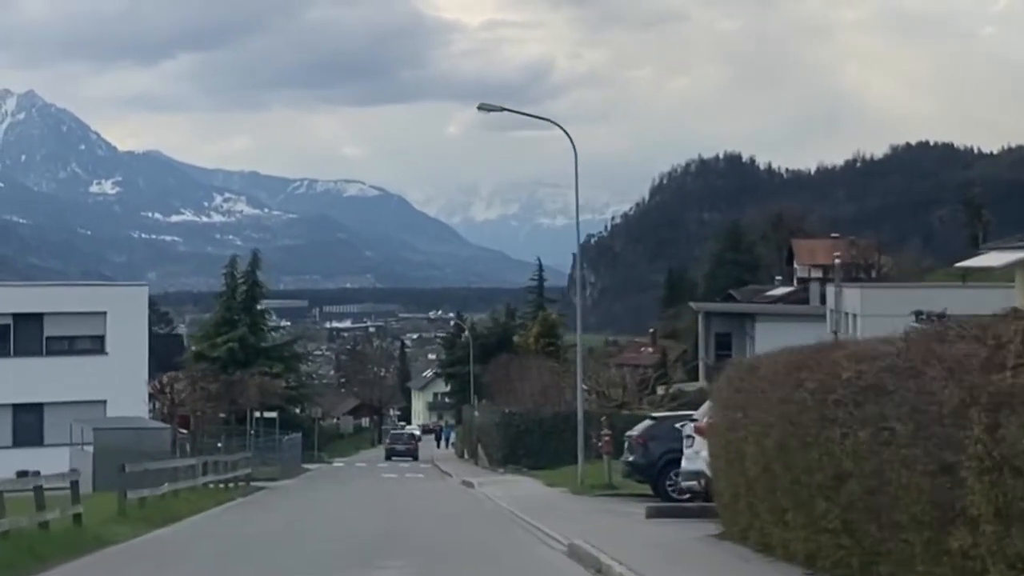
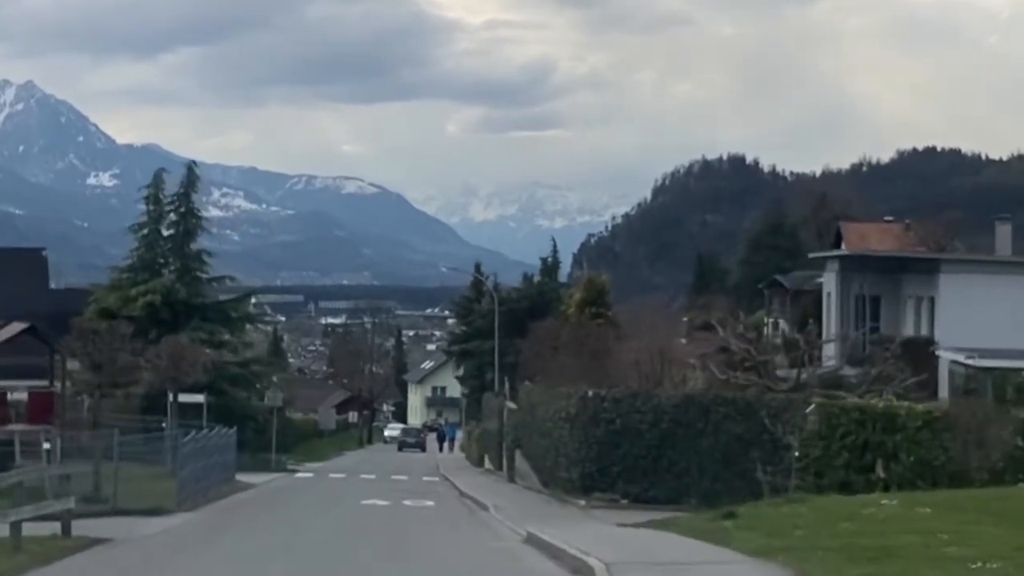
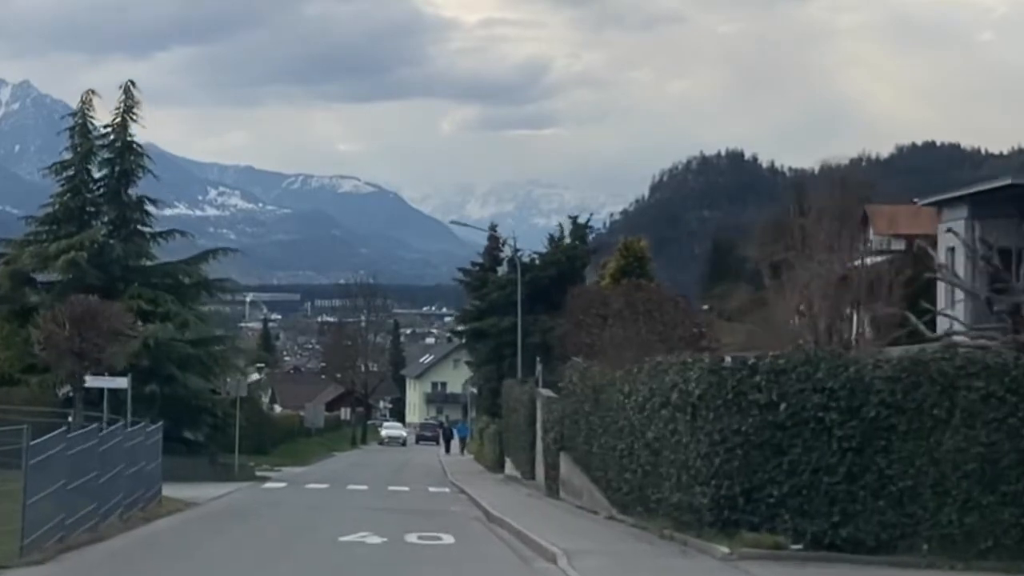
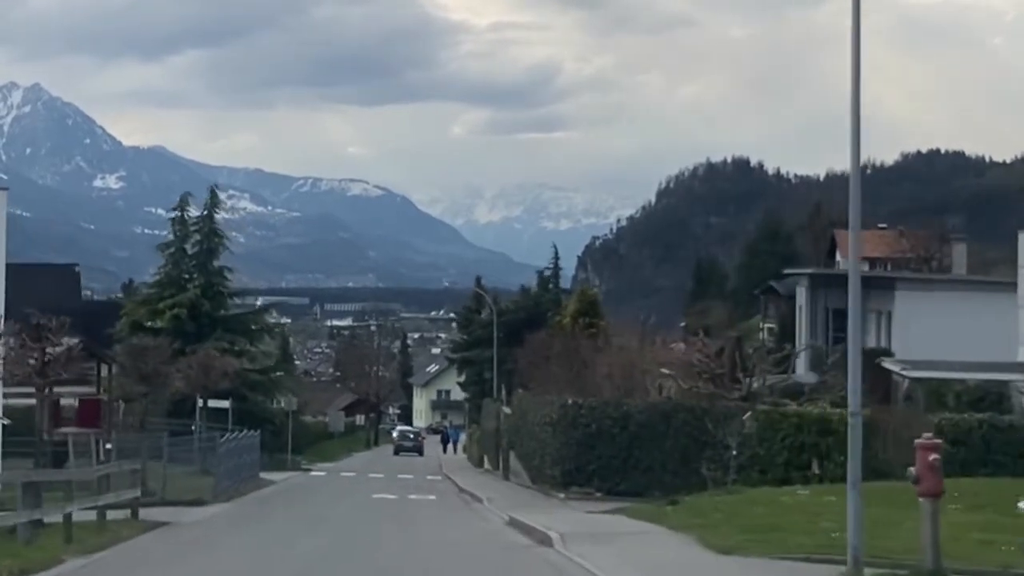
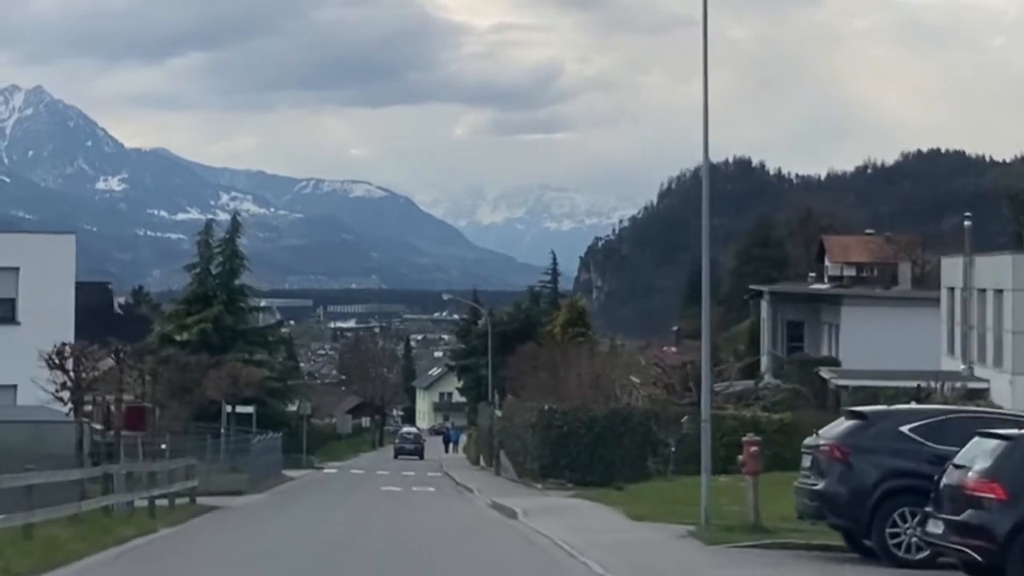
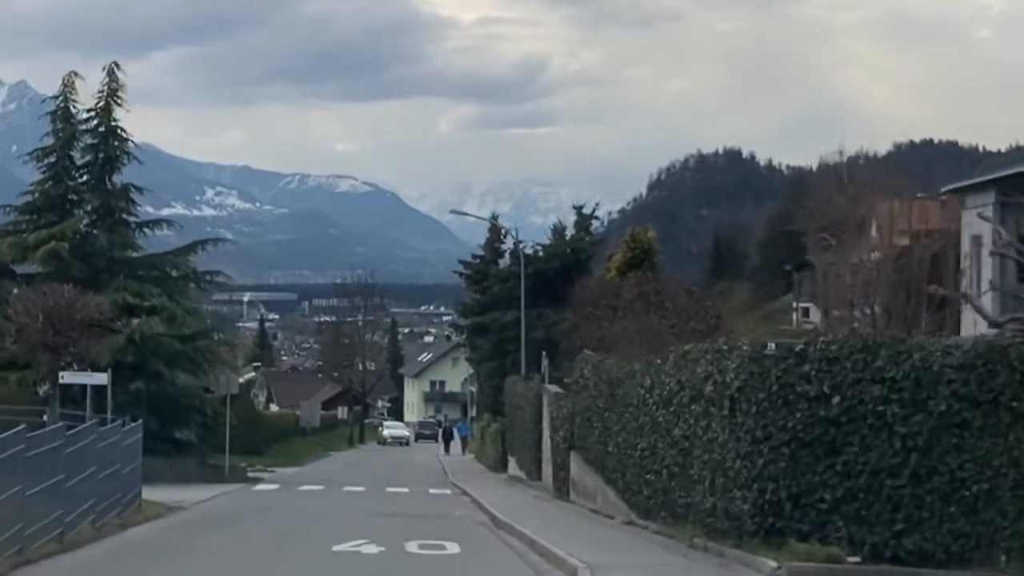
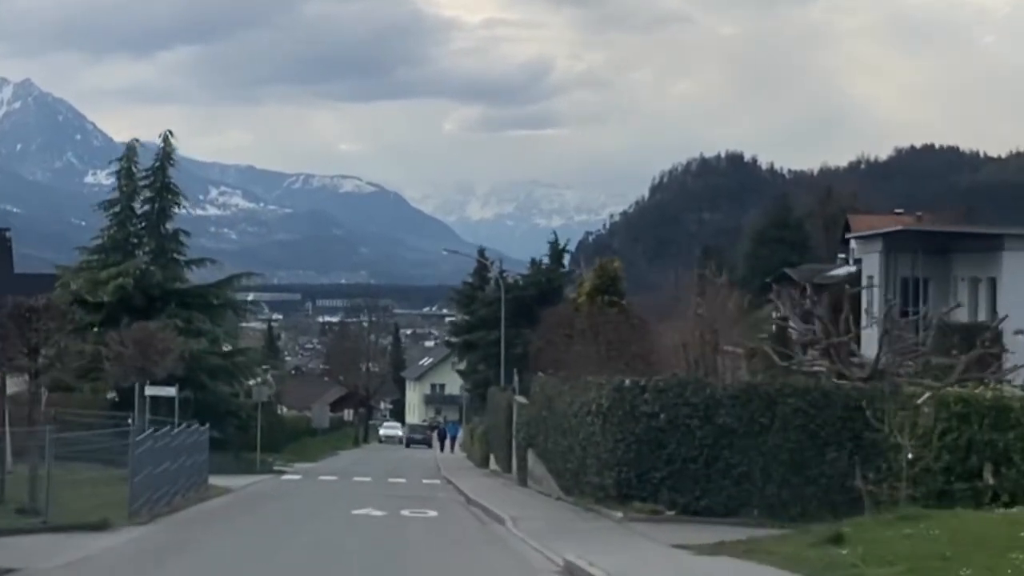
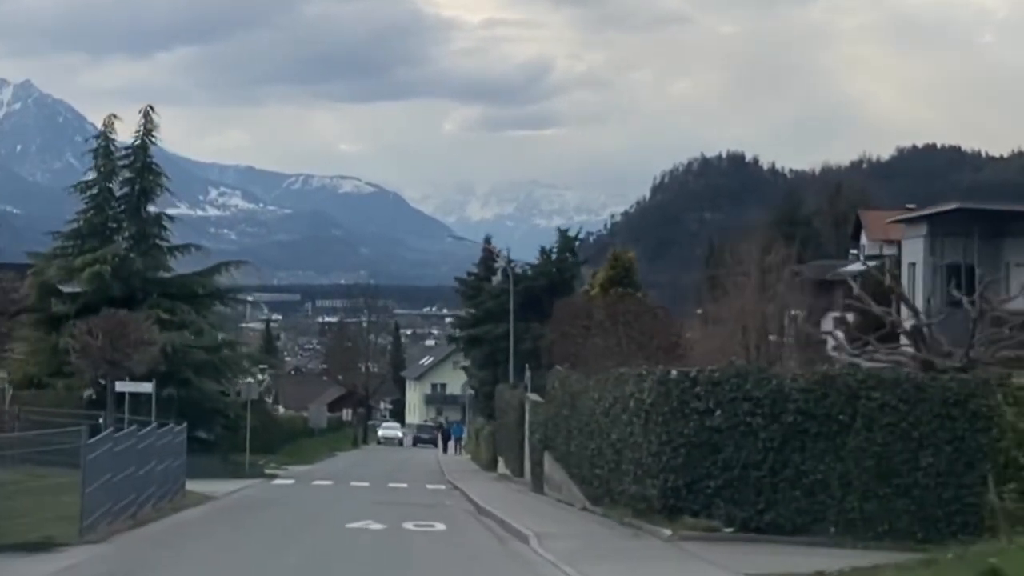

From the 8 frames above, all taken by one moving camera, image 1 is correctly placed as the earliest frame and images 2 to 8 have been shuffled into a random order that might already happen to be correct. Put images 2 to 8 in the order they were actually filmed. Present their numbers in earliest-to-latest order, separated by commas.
5, 4, 2, 7, 8, 3, 6
